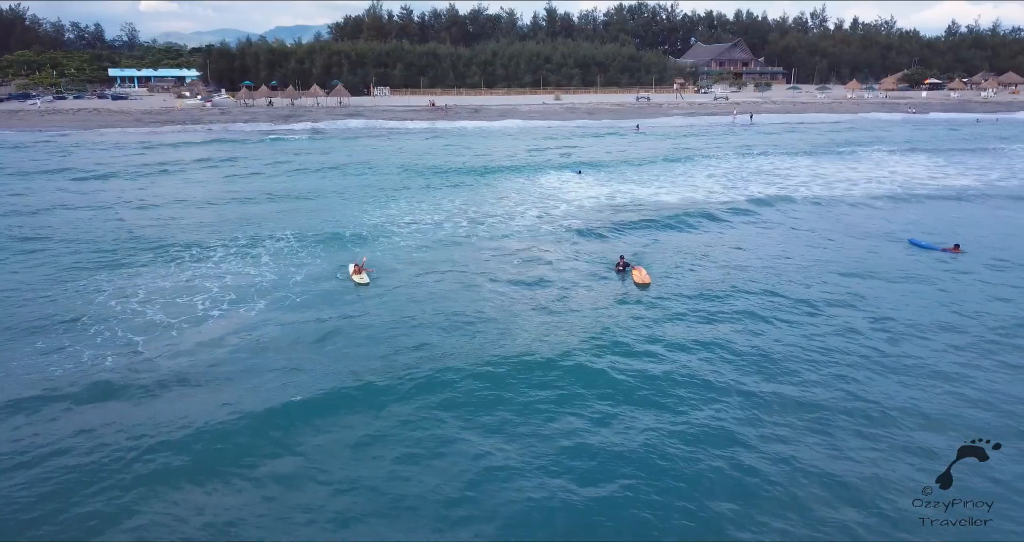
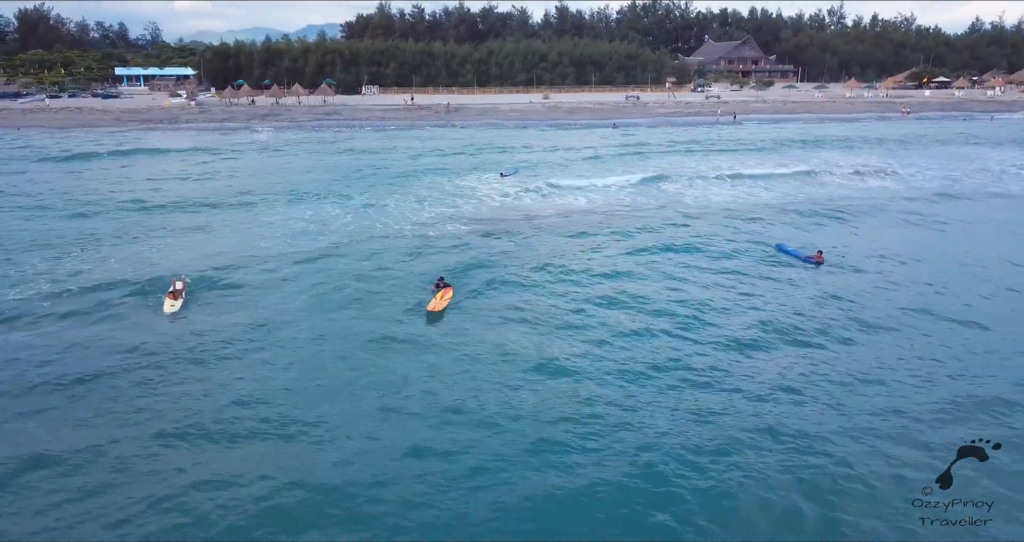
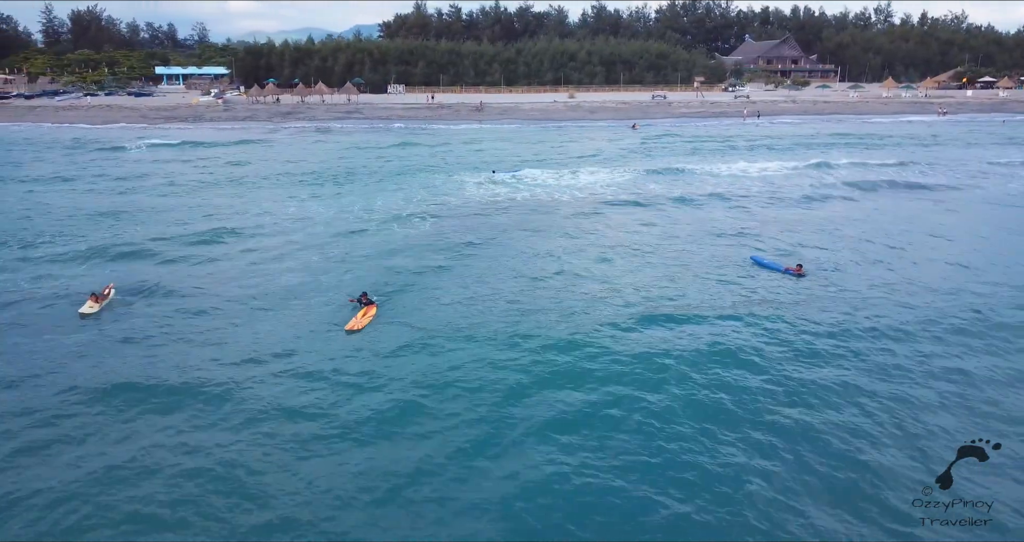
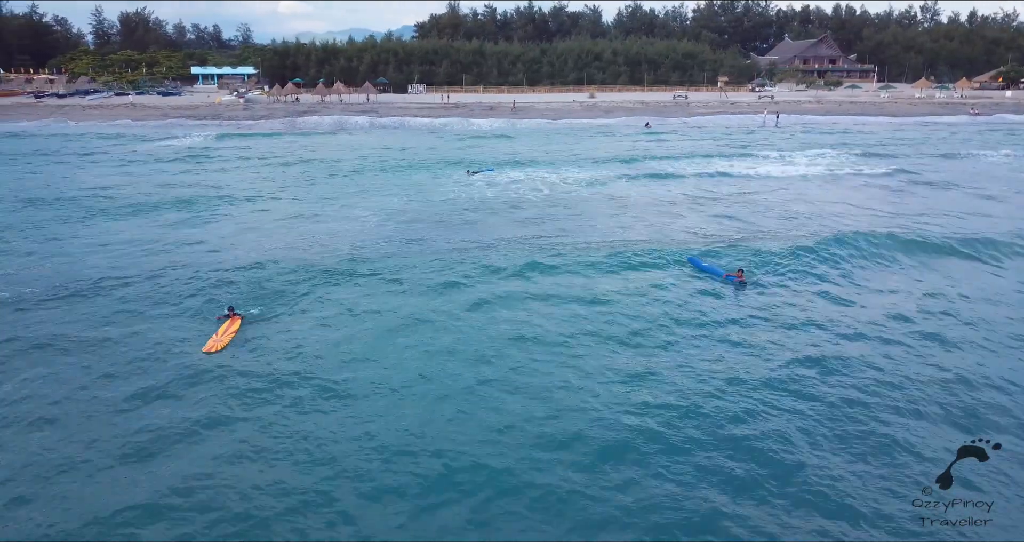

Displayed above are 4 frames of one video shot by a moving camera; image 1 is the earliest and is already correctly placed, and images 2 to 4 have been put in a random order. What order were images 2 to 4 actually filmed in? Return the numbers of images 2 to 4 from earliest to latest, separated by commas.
2, 3, 4
